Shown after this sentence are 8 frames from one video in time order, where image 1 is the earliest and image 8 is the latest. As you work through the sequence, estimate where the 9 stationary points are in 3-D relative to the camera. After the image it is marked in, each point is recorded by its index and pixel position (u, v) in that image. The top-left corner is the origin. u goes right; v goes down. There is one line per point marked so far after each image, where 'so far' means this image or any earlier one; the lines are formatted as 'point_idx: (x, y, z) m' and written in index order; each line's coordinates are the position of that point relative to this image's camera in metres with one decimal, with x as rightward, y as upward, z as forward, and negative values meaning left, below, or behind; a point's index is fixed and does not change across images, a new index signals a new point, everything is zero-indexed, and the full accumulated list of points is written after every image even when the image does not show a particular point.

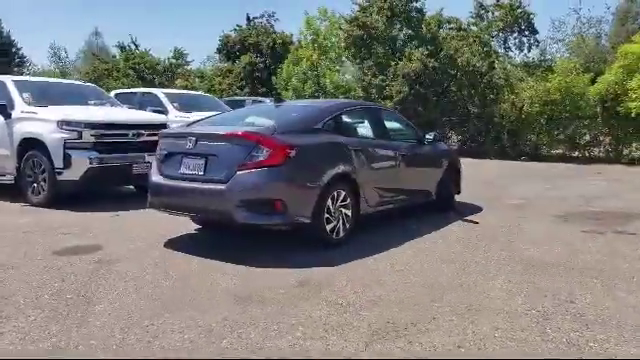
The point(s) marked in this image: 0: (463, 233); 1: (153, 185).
0: (+2.2, -0.8, +7.7) m
1: (-2.1, -0.1, +6.5) m
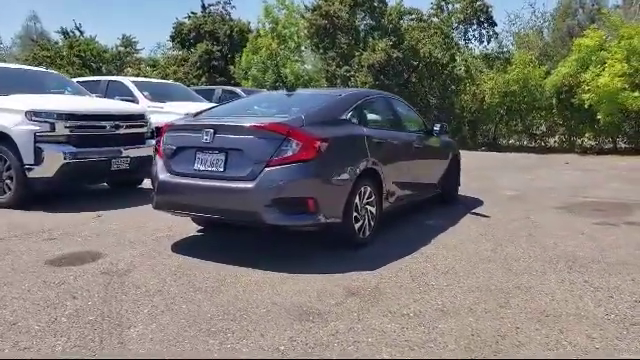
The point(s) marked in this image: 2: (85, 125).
0: (+2.4, -0.7, +7.4) m
1: (-1.8, -0.1, +5.8) m
2: (-4.3, +1.0, +9.2) m
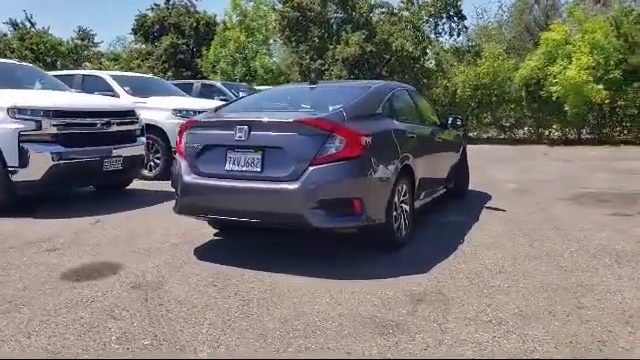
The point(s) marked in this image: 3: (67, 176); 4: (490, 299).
0: (+2.7, -0.6, +7.2) m
1: (-1.4, -0.1, +5.3) m
2: (-4.1, +1.0, +8.5) m
3: (-4.3, +0.1, +8.5) m
4: (+1.5, -1.0, +4.3) m
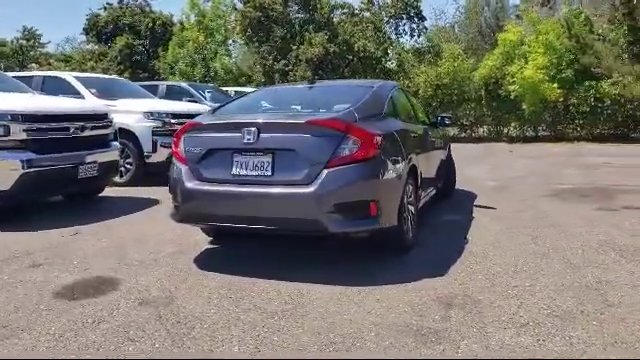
0: (+2.6, -0.6, +7.3) m
1: (-1.3, -0.1, +5.0) m
2: (-4.3, +0.8, +7.9) m
3: (-4.4, -0.1, +7.9) m
4: (+1.7, -1.0, +4.2) m
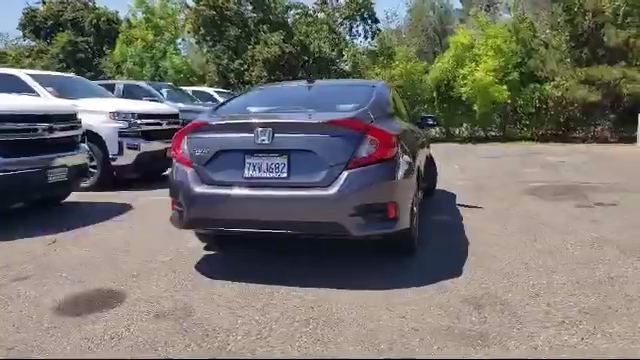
0: (+2.5, -0.6, +7.4) m
1: (-1.2, -0.2, +4.7) m
2: (-4.5, +0.8, +7.3) m
3: (-4.6, -0.1, +7.3) m
4: (+1.9, -1.0, +4.2) m
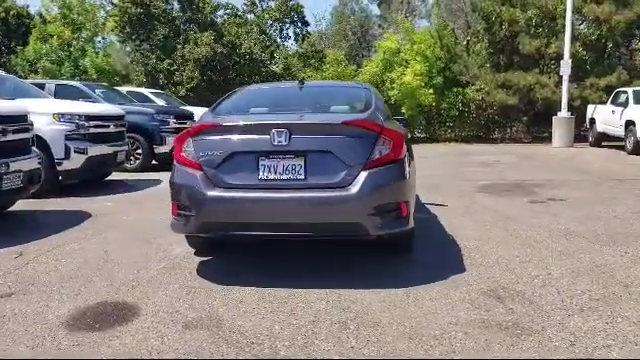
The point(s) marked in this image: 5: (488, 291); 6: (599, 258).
0: (+2.2, -0.6, +7.7) m
1: (-1.0, -0.2, +4.6) m
2: (-4.7, +0.6, +6.6) m
3: (-4.8, -0.2, +6.5) m
4: (+2.1, -1.0, +4.5) m
5: (+1.5, -1.0, +4.5) m
6: (+3.0, -0.8, +5.5) m
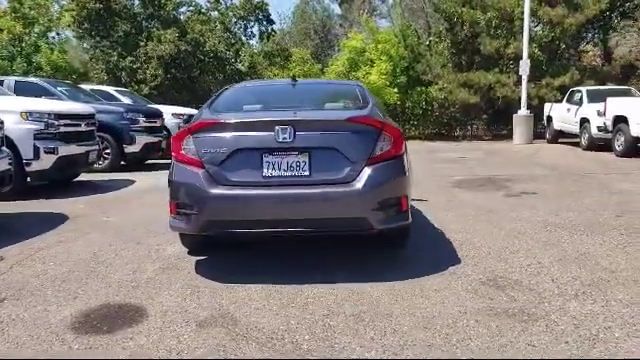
0: (+2.0, -0.5, +7.9) m
1: (-1.0, -0.2, +4.5) m
2: (-4.8, +0.6, +6.3) m
3: (-4.9, -0.3, +6.2) m
4: (+2.1, -0.9, +4.7) m
5: (+1.5, -0.9, +4.6) m
6: (+3.0, -0.8, +5.7) m
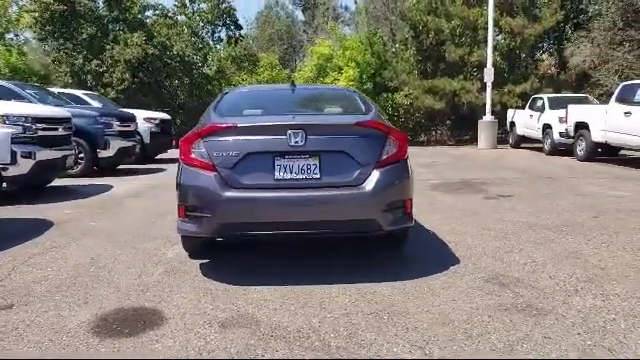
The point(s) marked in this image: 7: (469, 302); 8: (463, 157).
0: (+1.8, -0.5, +8.2) m
1: (-0.9, -0.2, +4.6) m
2: (-4.8, +0.6, +6.0) m
3: (-4.9, -0.3, +5.9) m
4: (+2.2, -0.9, +5.0) m
5: (+1.6, -0.9, +4.8) m
6: (+3.0, -0.8, +6.1) m
7: (+1.2, -1.0, +4.2) m
8: (+5.6, +0.9, +19.6) m
